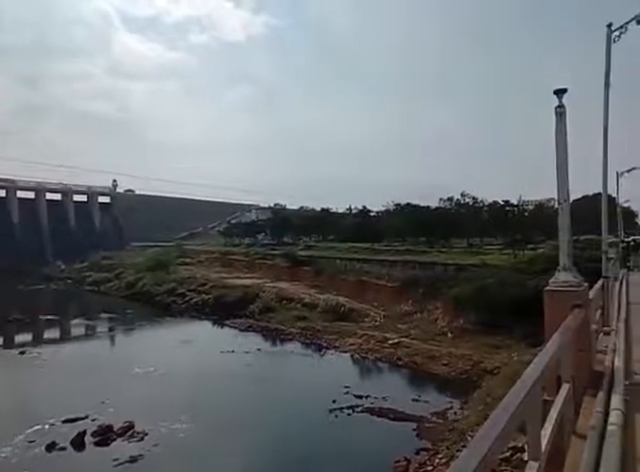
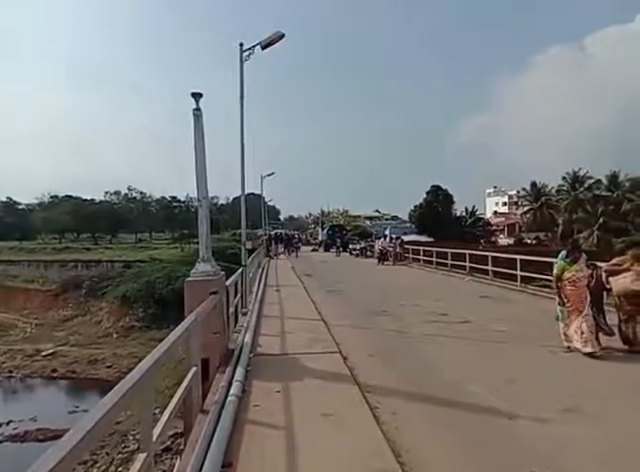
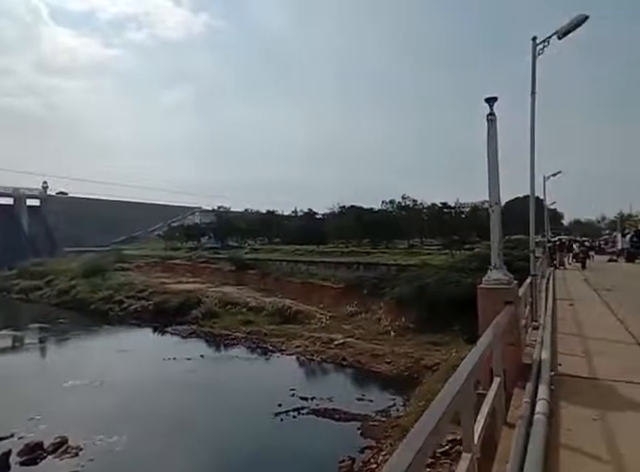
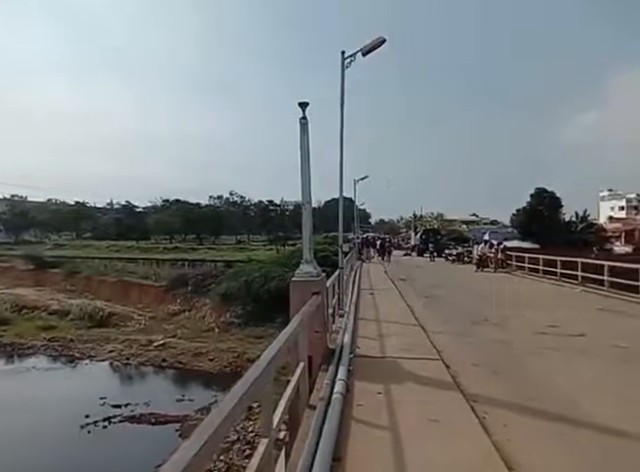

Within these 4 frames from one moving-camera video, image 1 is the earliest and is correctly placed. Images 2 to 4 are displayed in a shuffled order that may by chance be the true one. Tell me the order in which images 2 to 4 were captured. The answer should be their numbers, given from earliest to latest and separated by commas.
3, 4, 2
